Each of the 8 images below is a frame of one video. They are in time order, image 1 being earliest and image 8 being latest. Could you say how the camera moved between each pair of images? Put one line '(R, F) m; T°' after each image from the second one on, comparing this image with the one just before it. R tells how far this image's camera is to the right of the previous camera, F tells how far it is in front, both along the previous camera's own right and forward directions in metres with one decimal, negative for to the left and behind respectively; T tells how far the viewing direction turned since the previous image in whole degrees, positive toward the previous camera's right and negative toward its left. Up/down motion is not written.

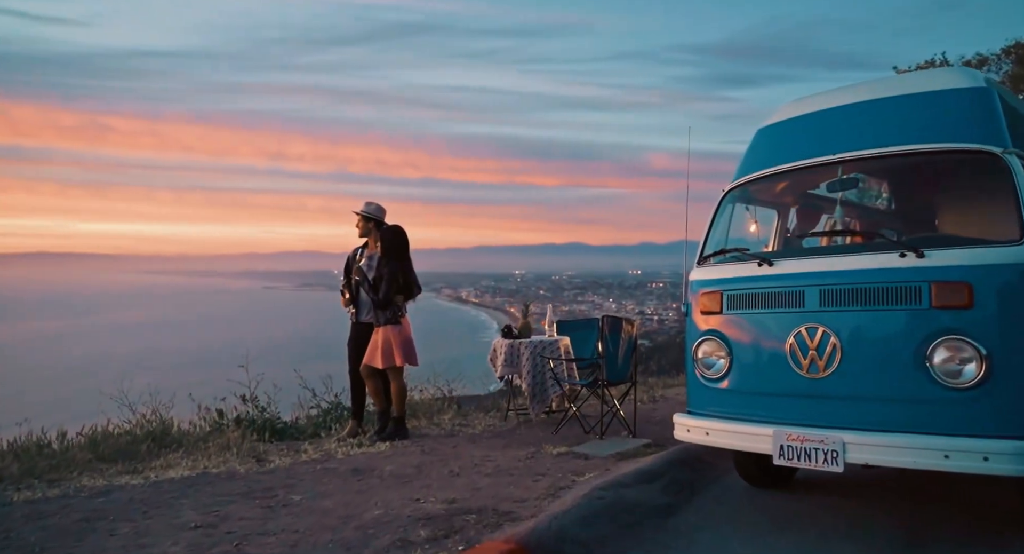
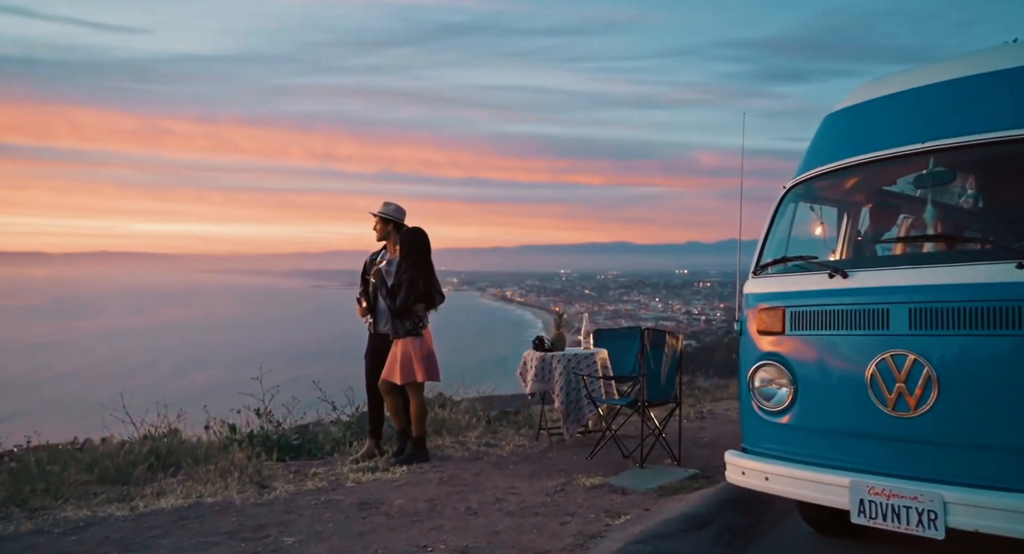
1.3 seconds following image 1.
(+0.1, +0.7) m; -3°
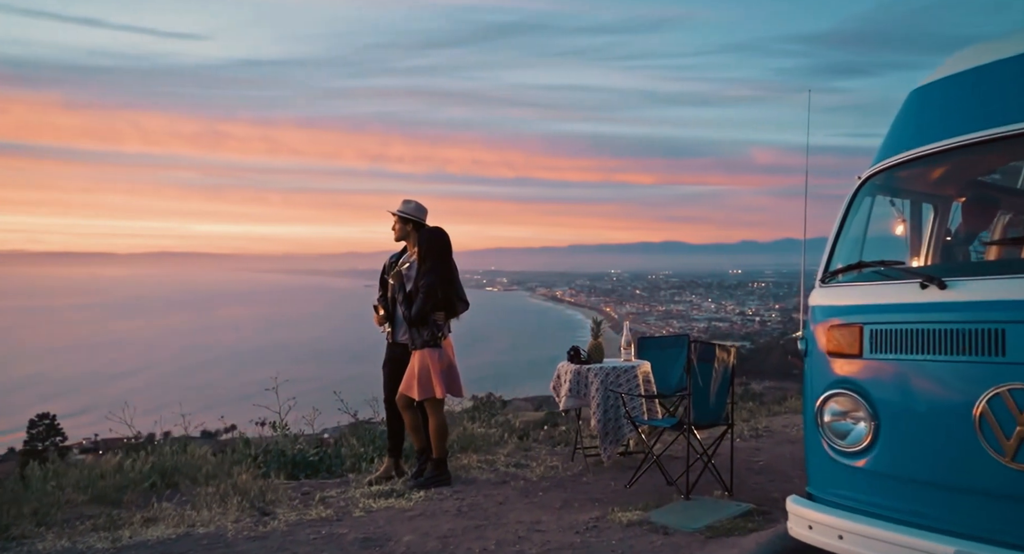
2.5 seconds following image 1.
(+0.2, +0.7) m; -4°
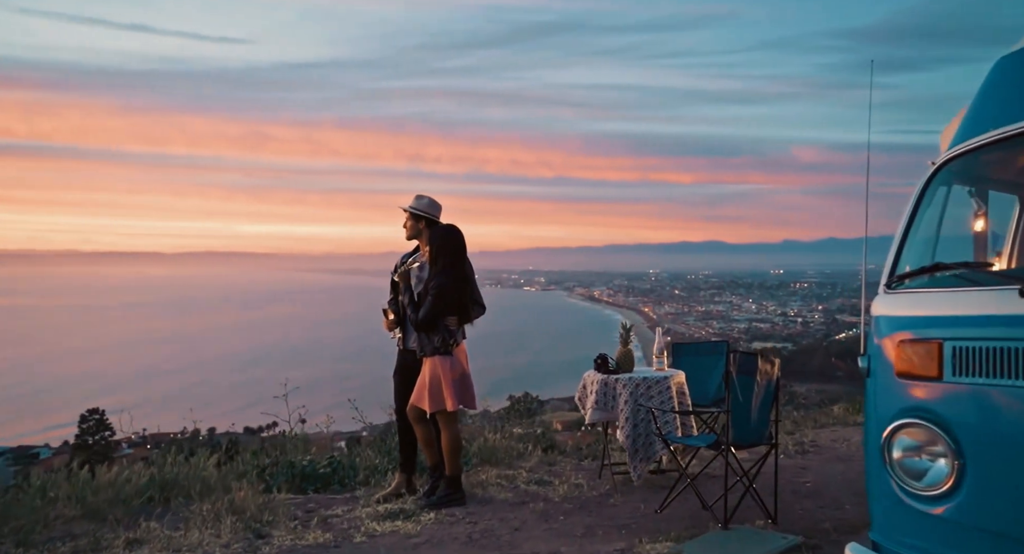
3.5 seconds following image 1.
(+0.1, +0.5) m; -3°
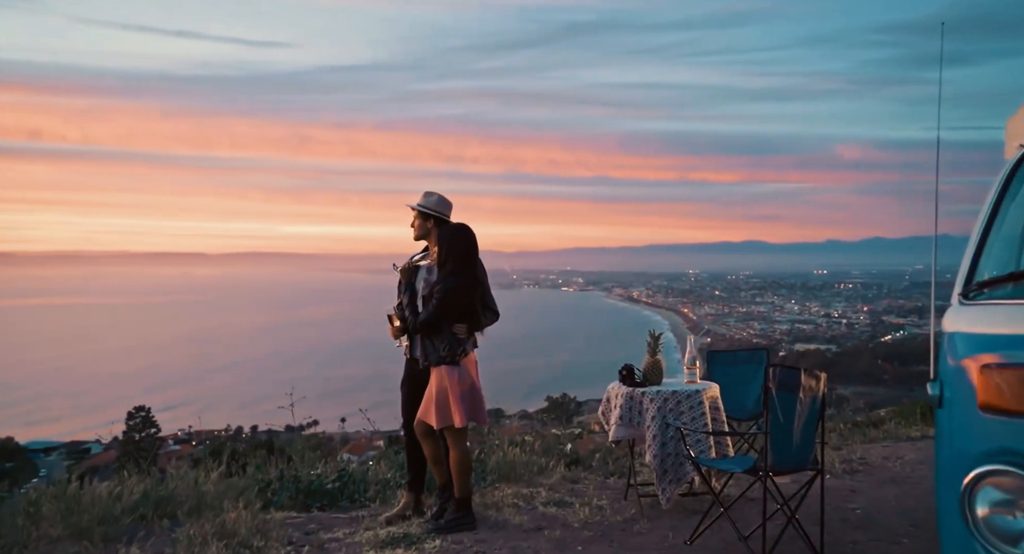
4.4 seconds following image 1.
(+0.2, +0.5) m; -3°
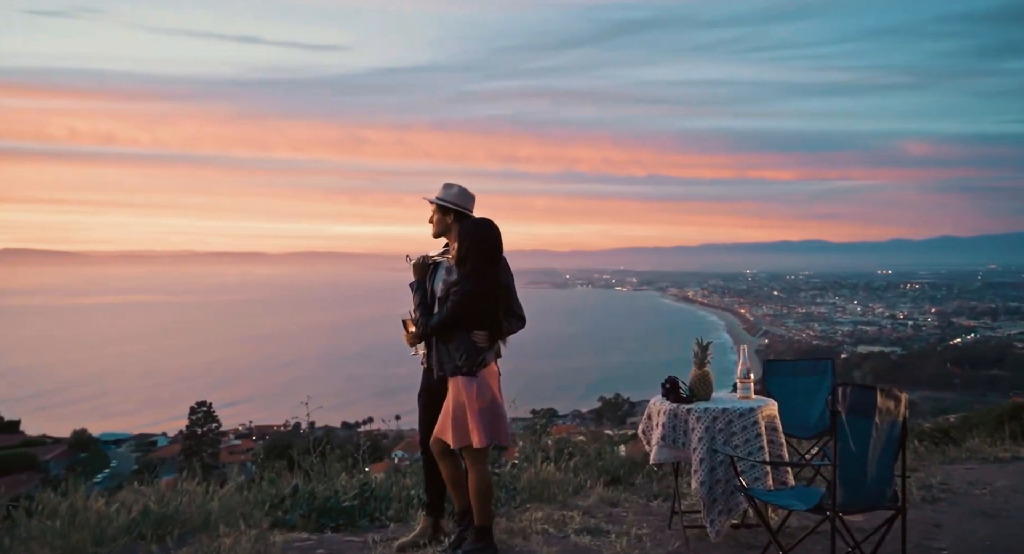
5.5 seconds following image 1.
(+0.2, +0.6) m; -4°
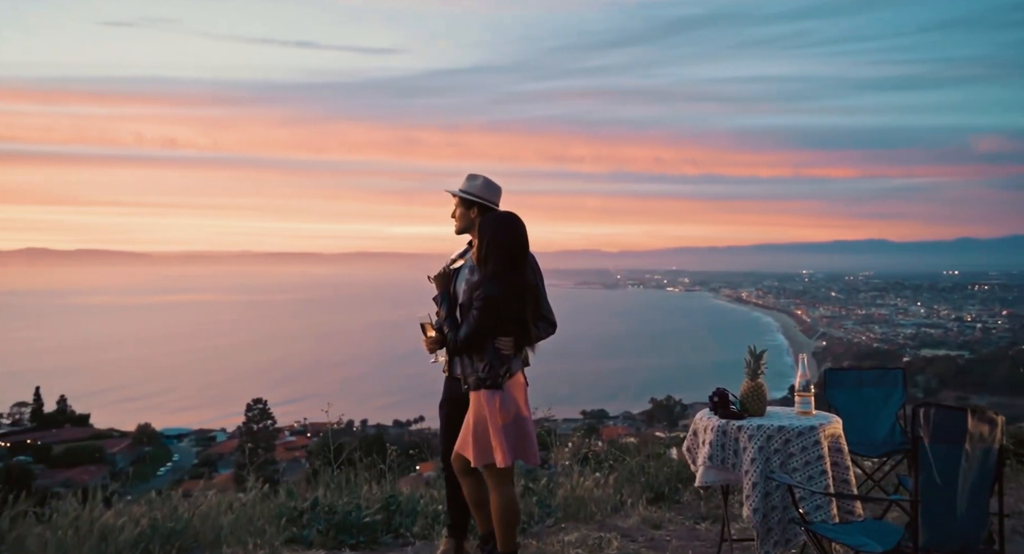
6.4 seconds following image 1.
(+0.1, +0.5) m; -4°
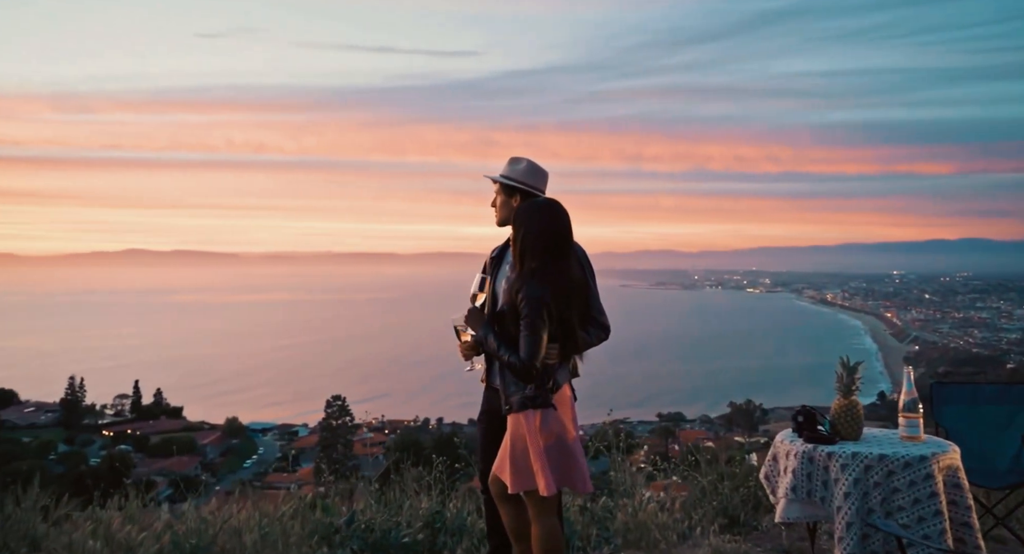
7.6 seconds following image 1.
(+0.1, +0.6) m; -6°
